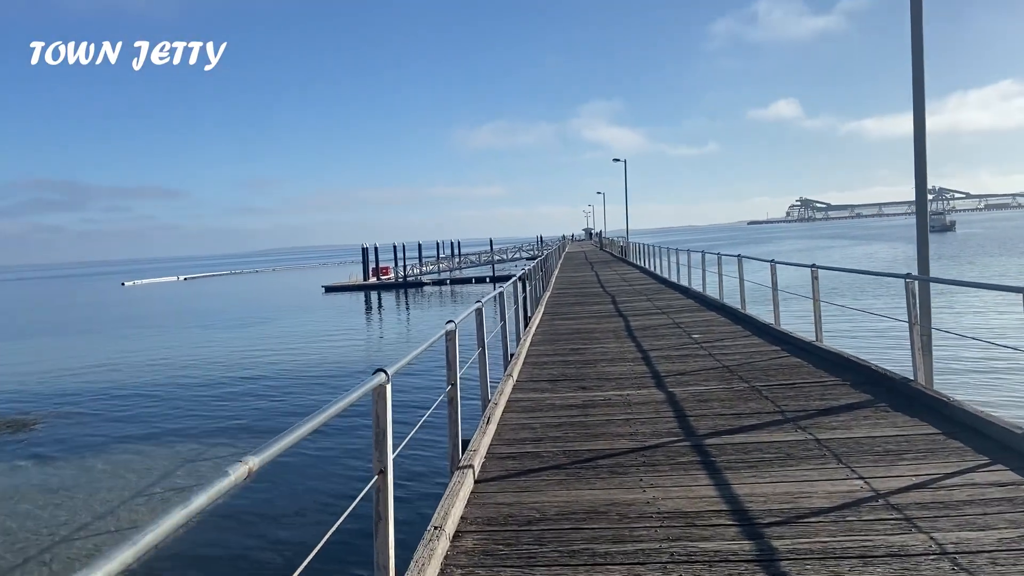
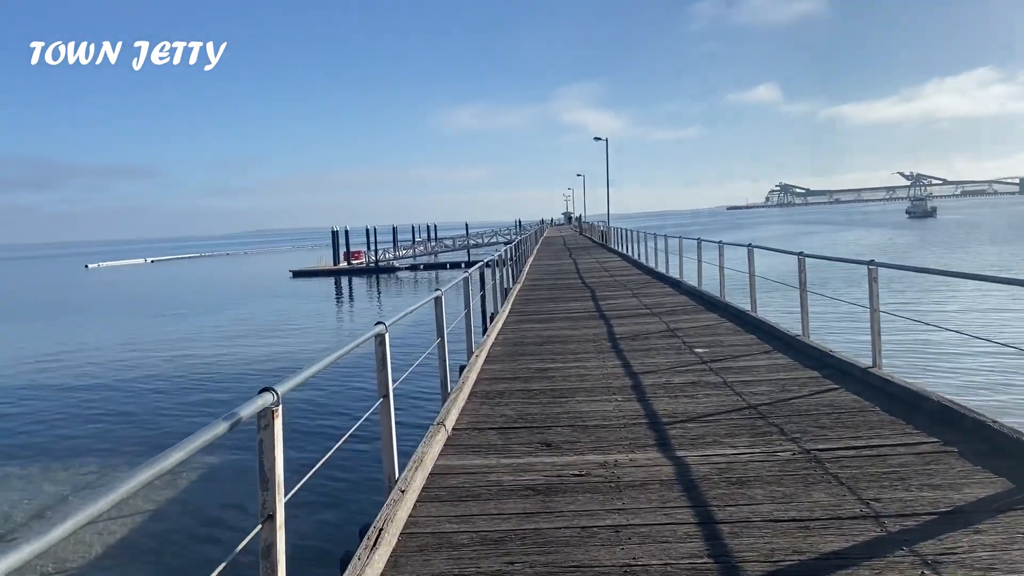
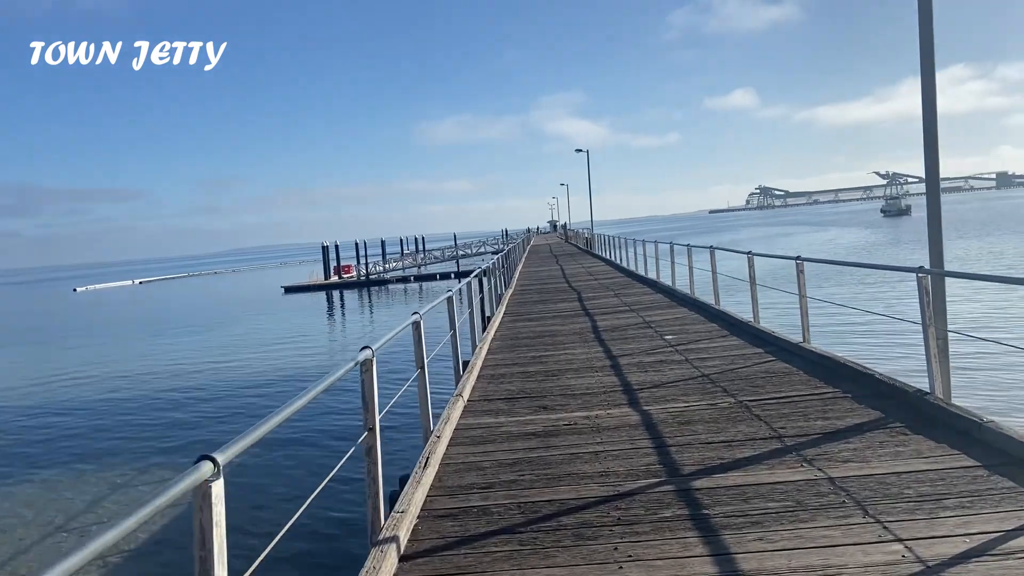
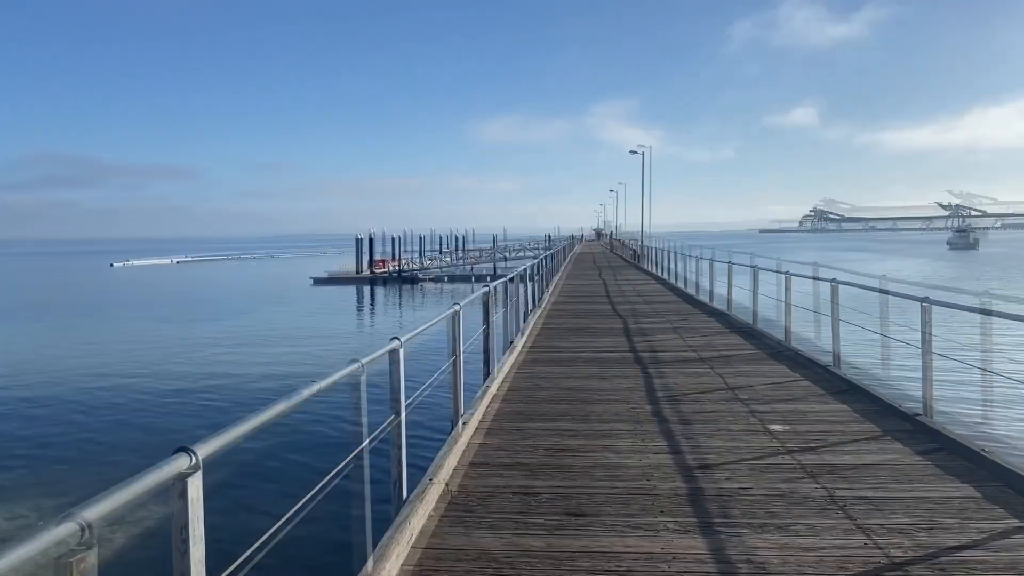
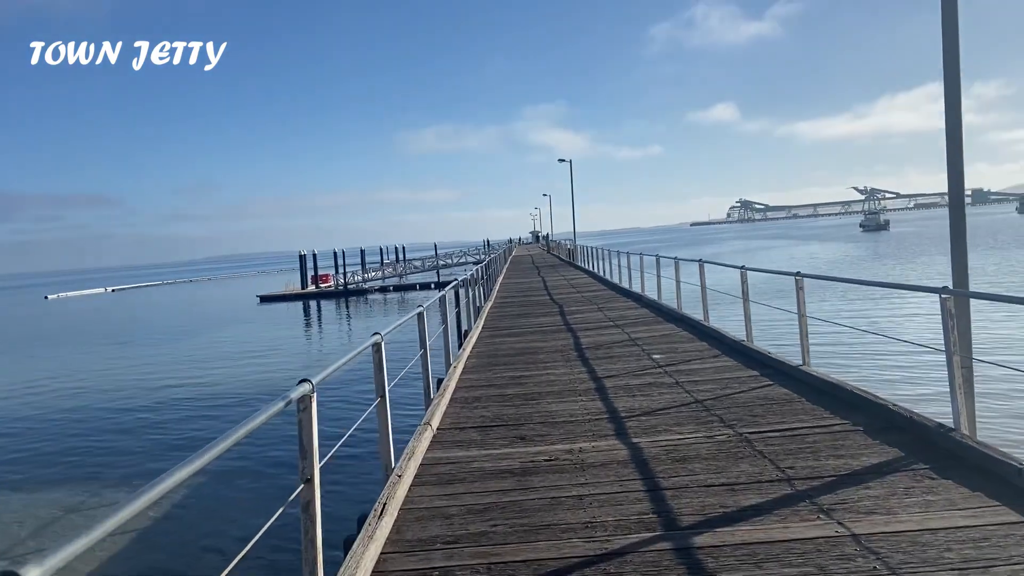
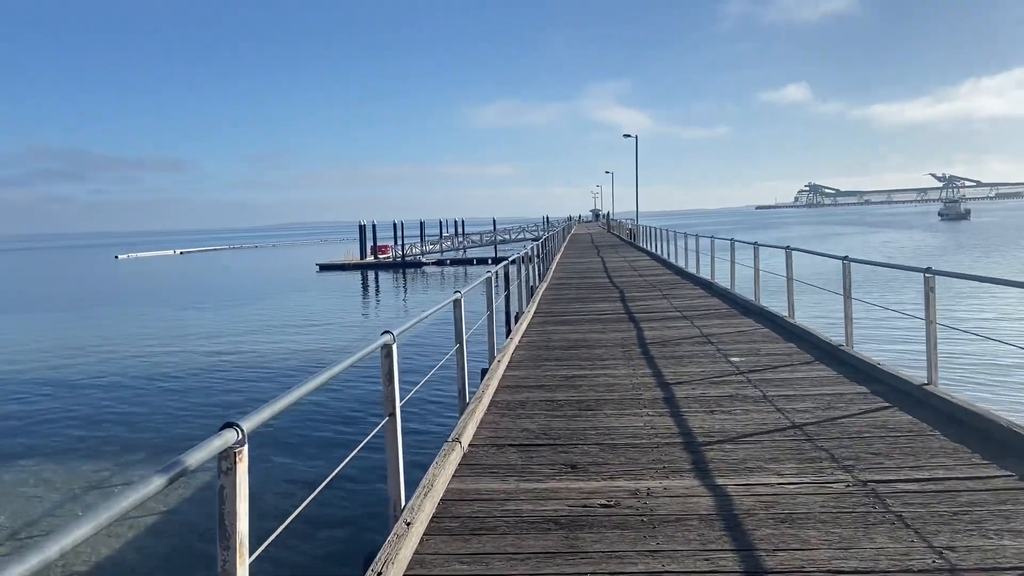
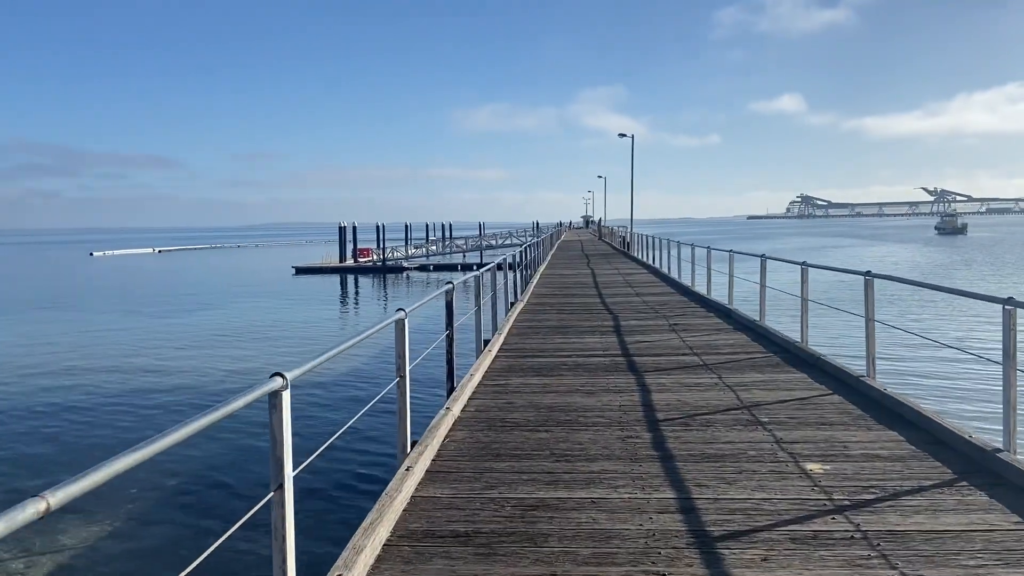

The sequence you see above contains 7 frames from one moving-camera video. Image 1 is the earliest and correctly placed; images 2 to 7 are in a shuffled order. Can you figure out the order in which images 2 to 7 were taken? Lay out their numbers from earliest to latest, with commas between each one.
3, 5, 2, 6, 4, 7
